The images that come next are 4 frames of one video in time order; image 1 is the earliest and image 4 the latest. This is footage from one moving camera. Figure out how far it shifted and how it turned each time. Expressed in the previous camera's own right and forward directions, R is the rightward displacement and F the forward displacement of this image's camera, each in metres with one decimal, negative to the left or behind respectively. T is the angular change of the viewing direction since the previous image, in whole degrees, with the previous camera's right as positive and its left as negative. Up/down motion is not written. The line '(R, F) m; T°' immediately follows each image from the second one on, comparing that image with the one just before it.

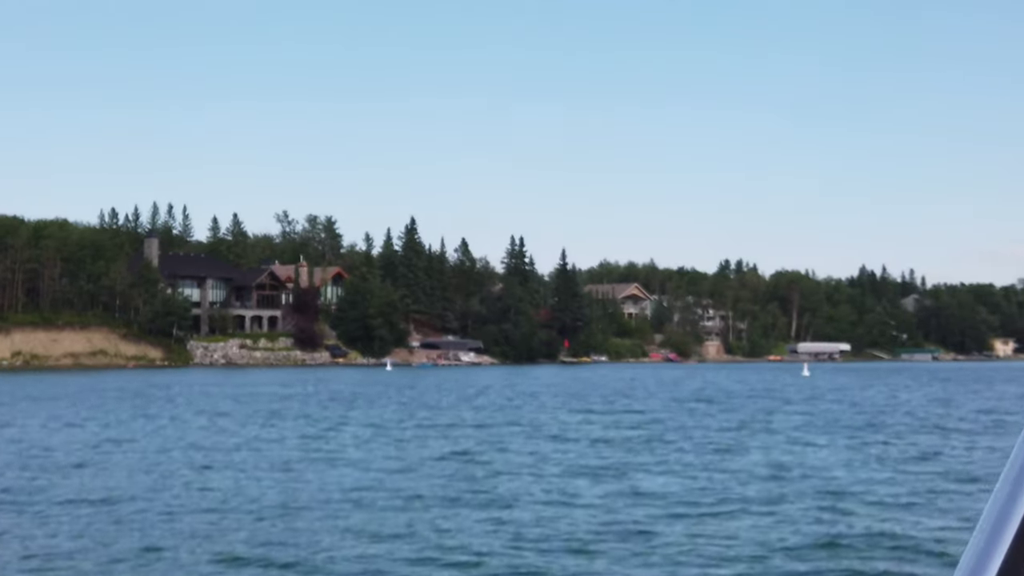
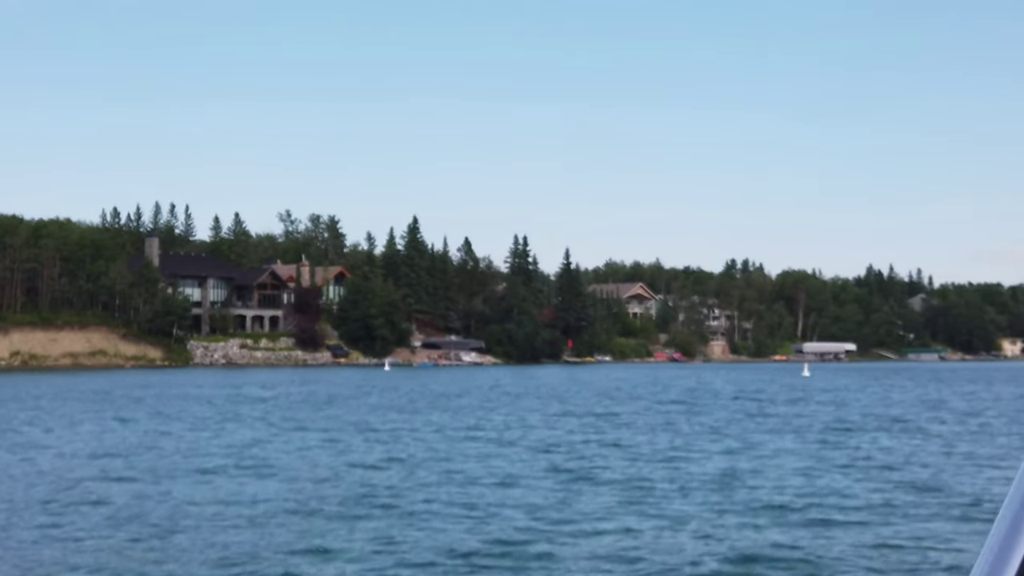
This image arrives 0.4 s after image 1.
(+0.1, +0.2) m; 0°
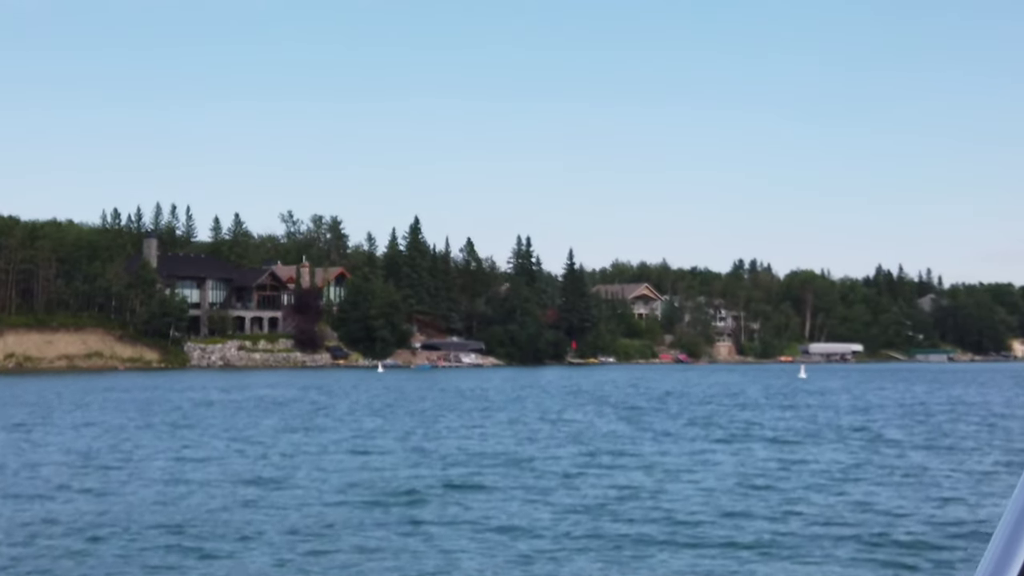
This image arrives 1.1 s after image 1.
(+0.2, +0.3) m; 0°
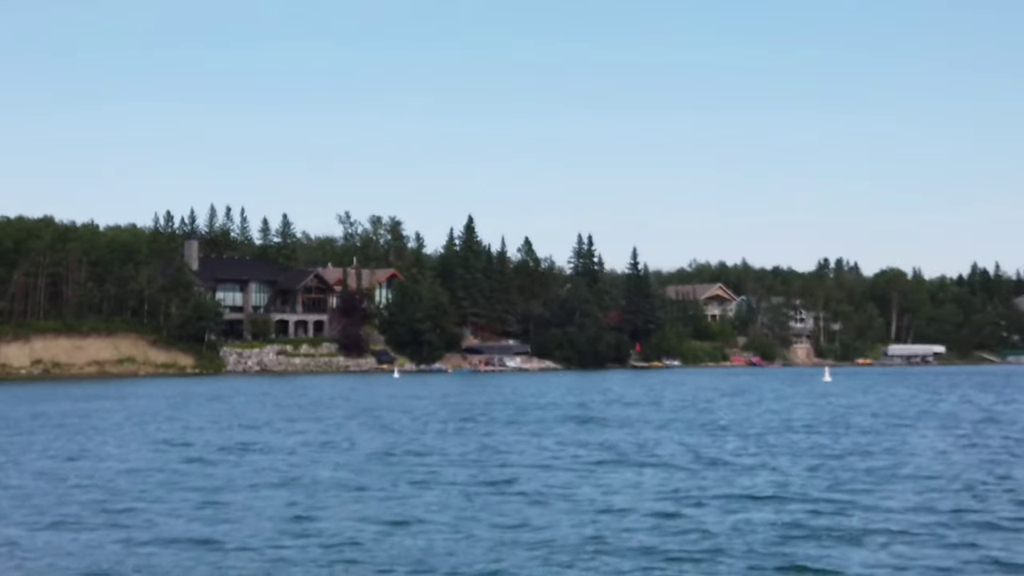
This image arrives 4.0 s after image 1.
(+0.7, +1.6) m; -4°
